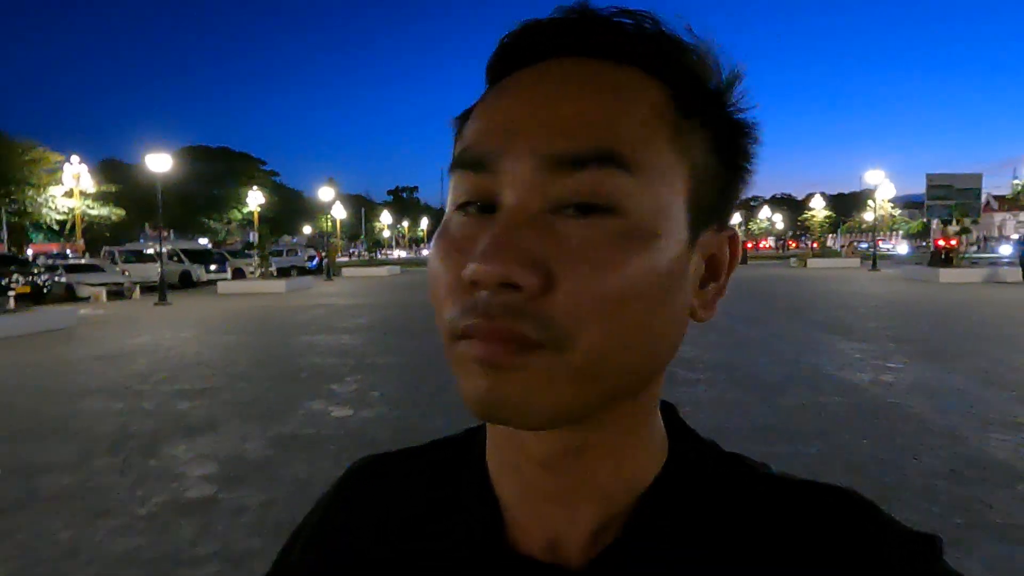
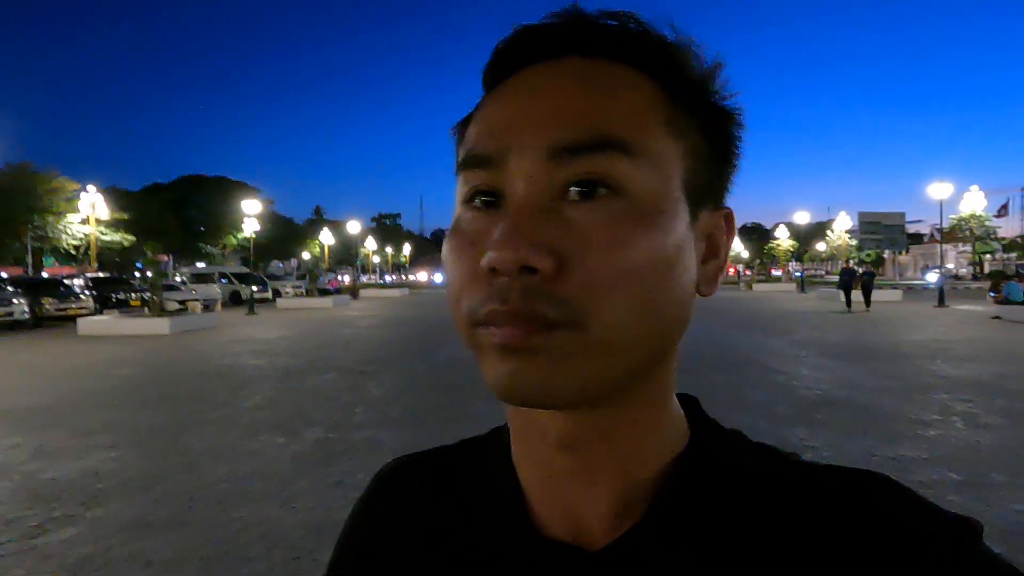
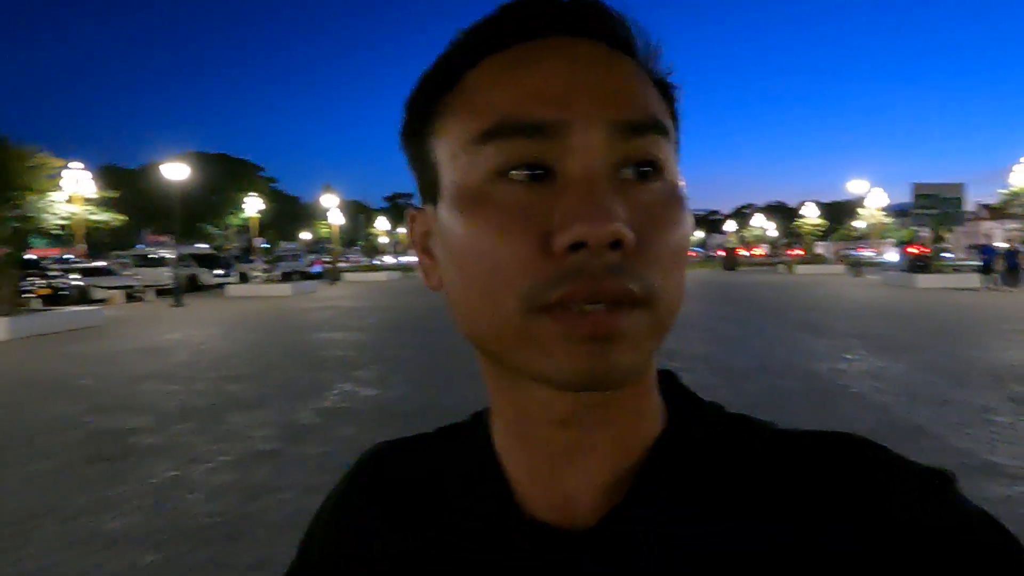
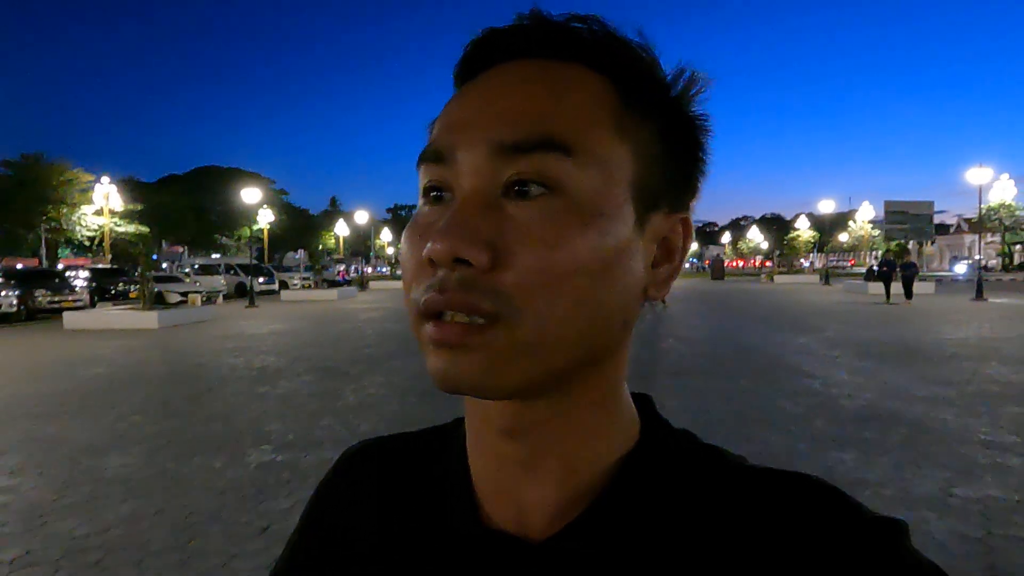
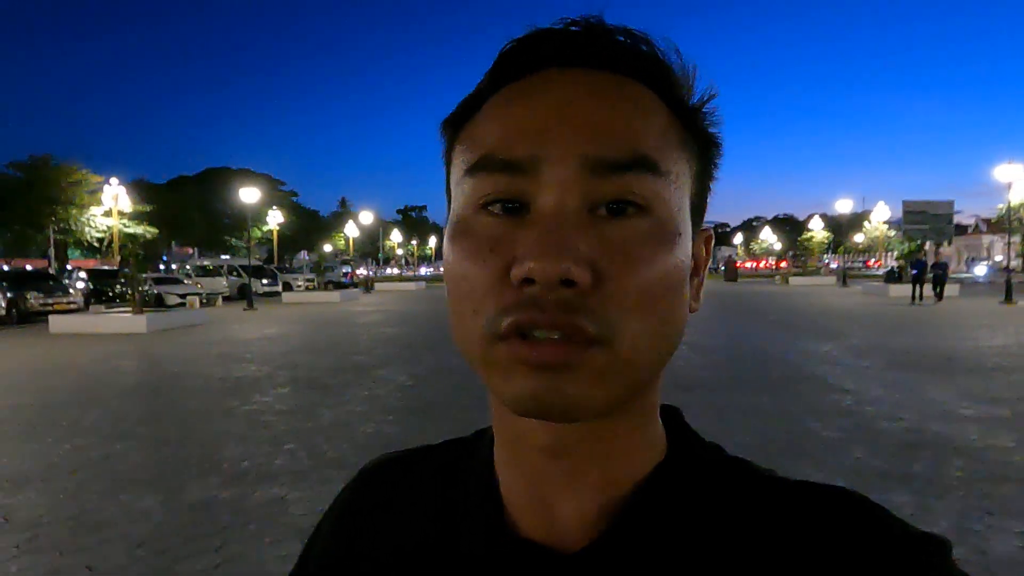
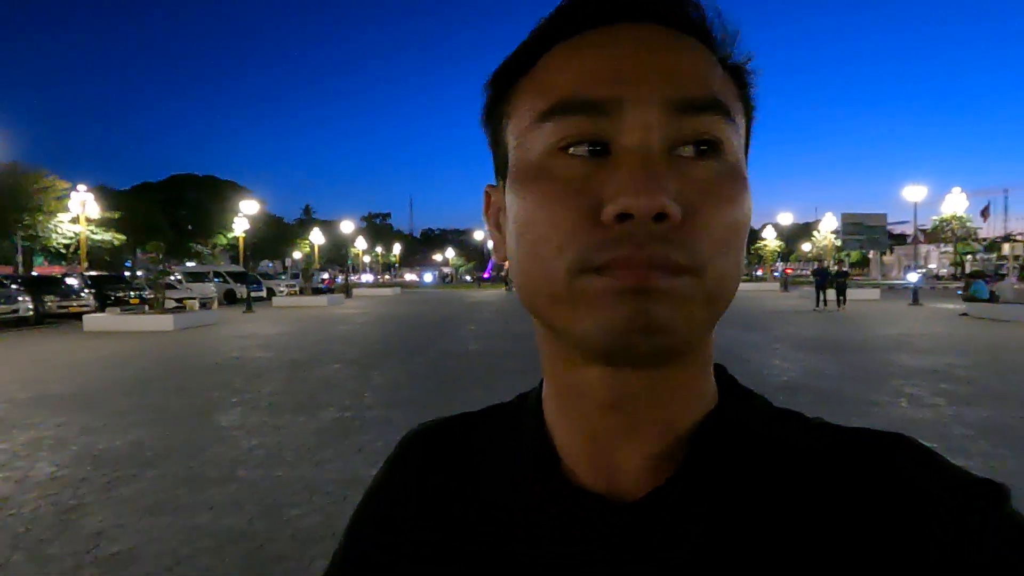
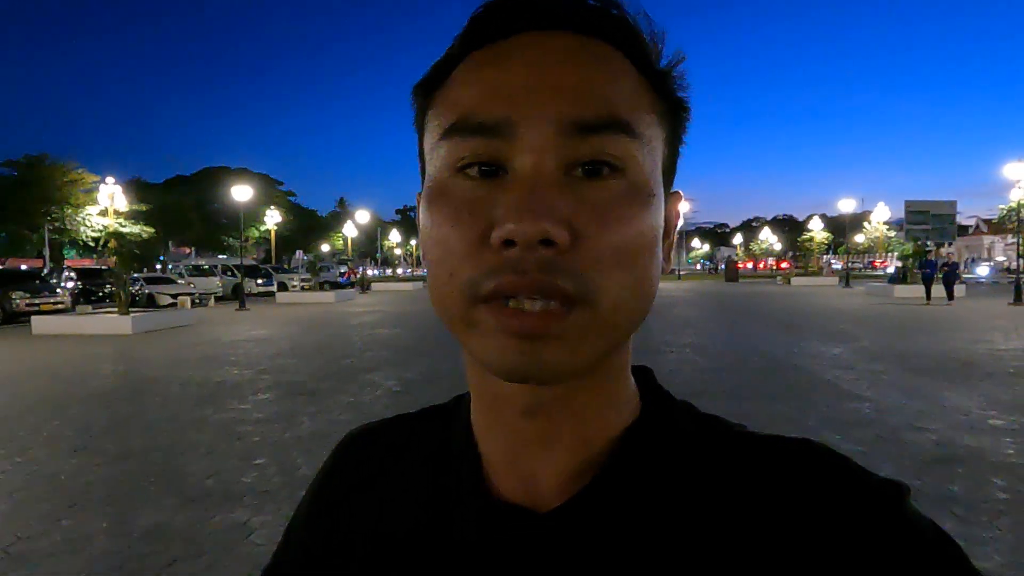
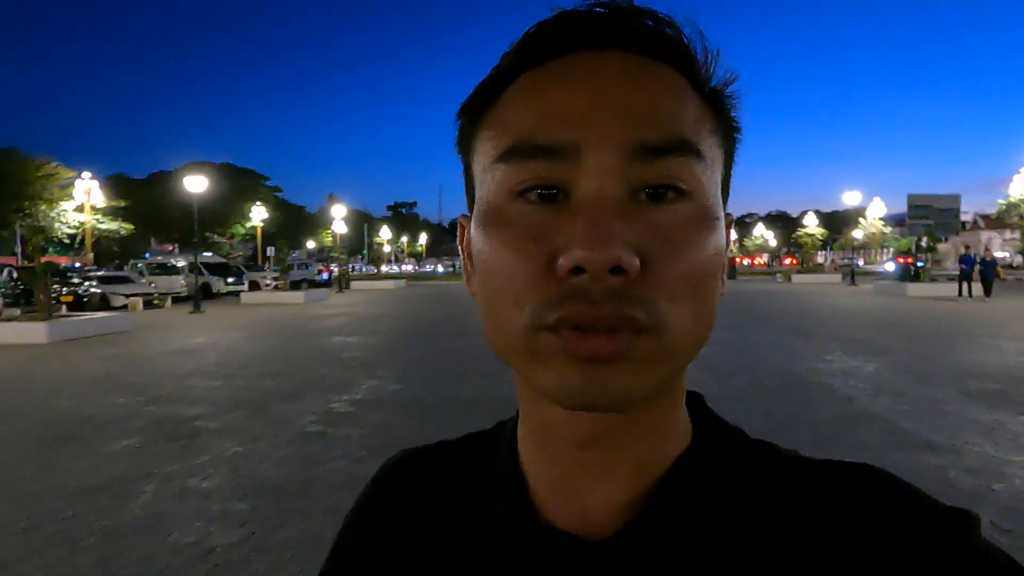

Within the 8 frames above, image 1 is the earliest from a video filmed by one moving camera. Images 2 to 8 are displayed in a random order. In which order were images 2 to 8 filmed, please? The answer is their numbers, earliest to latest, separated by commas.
3, 8, 7, 5, 4, 2, 6
